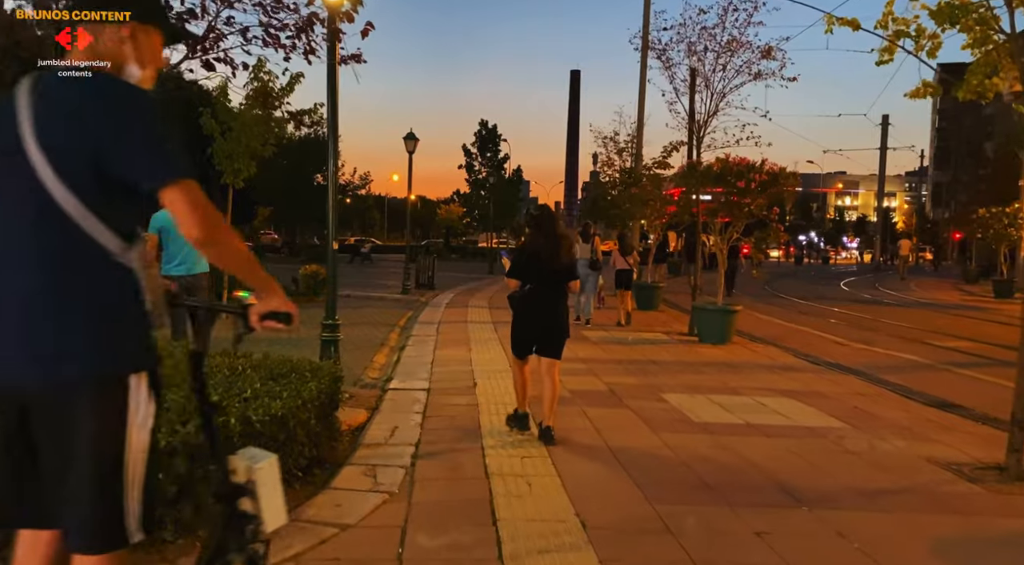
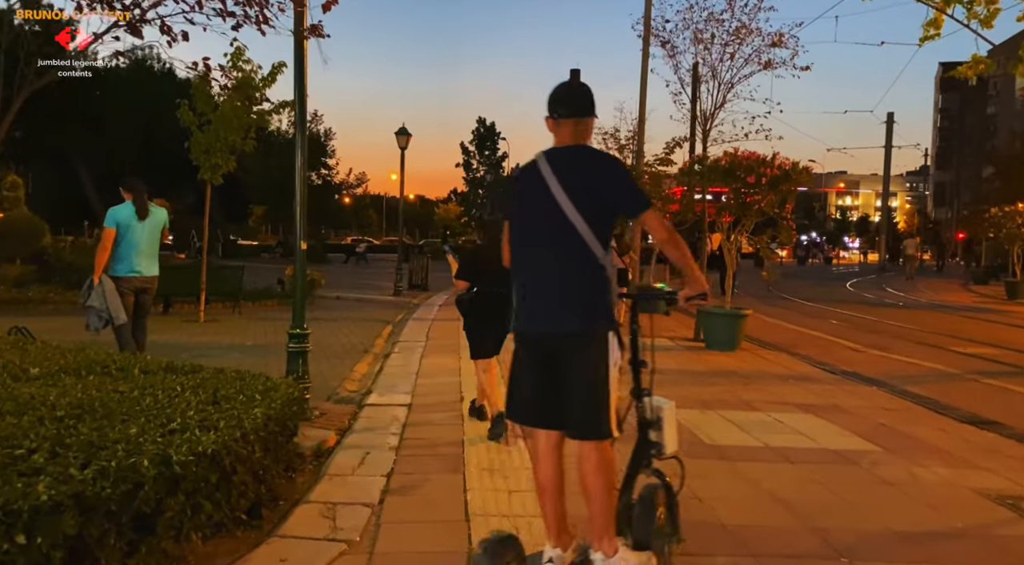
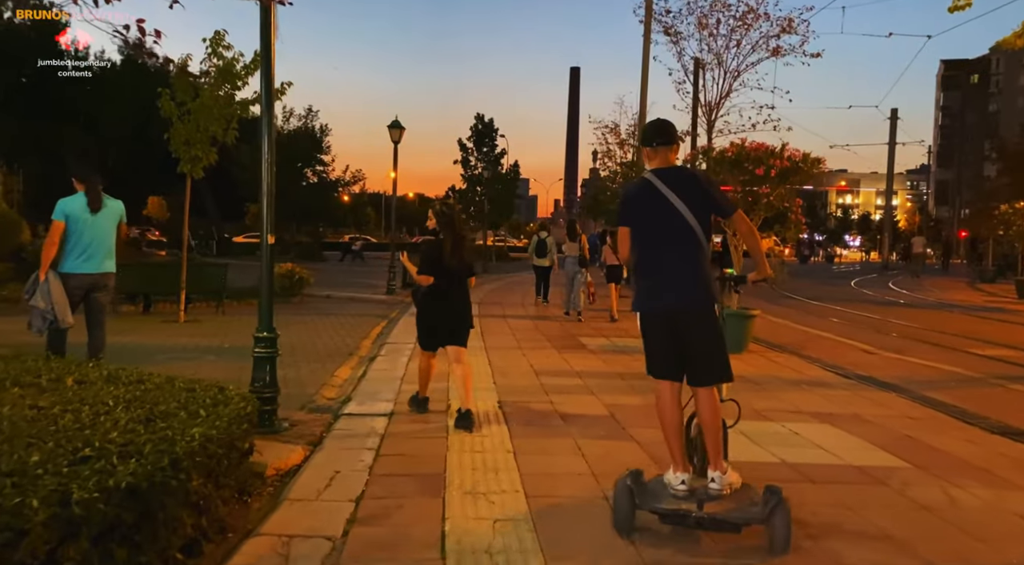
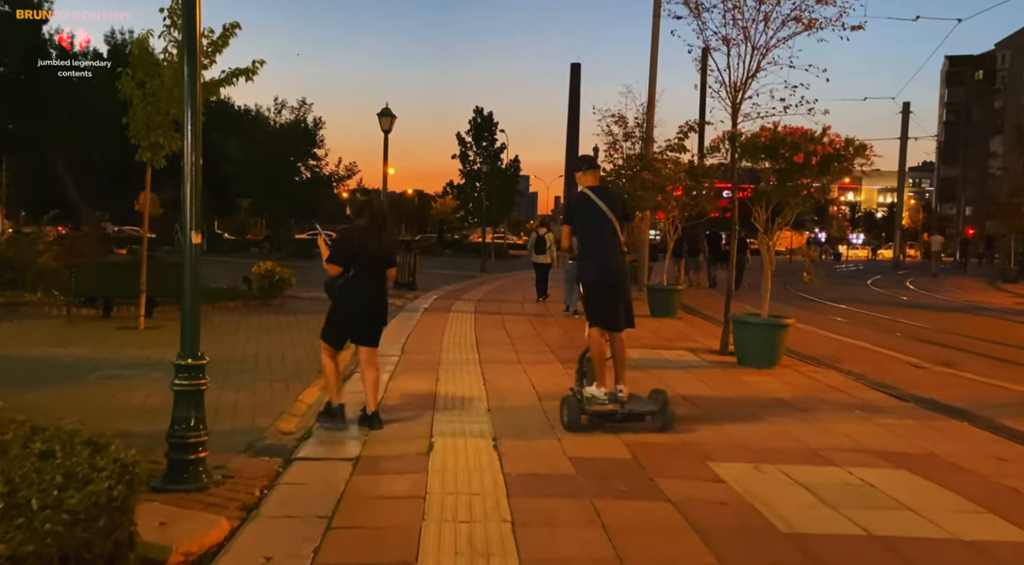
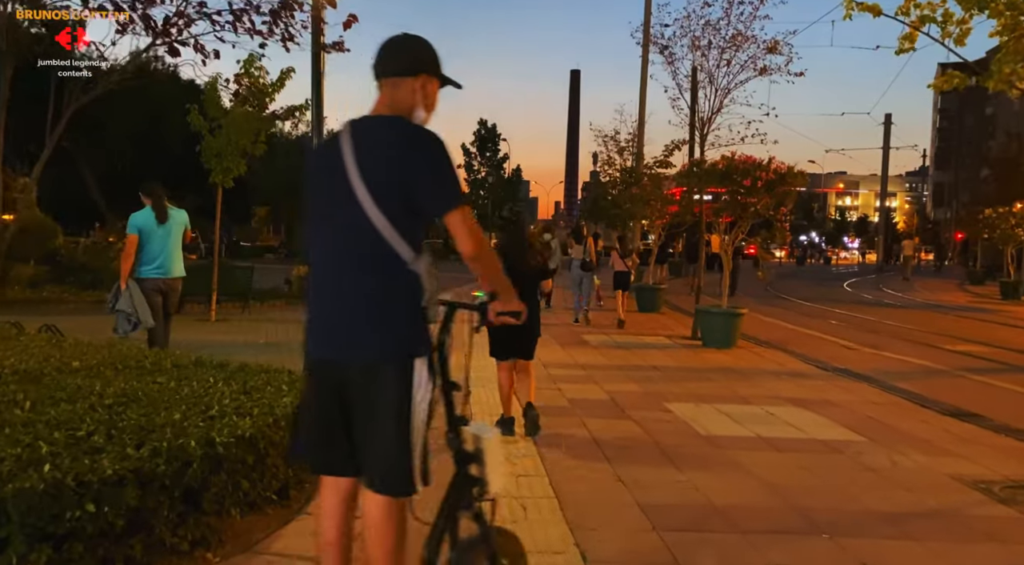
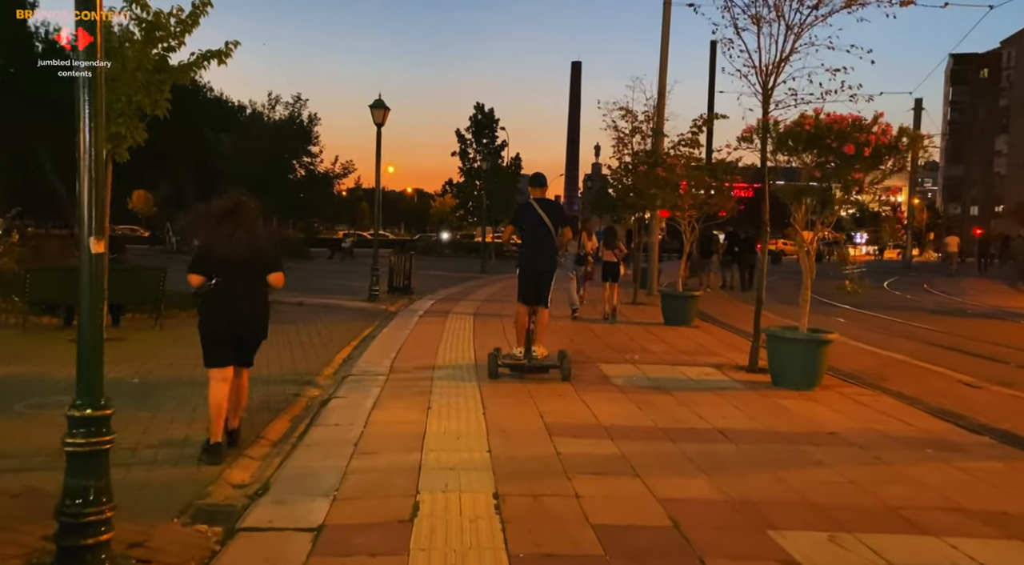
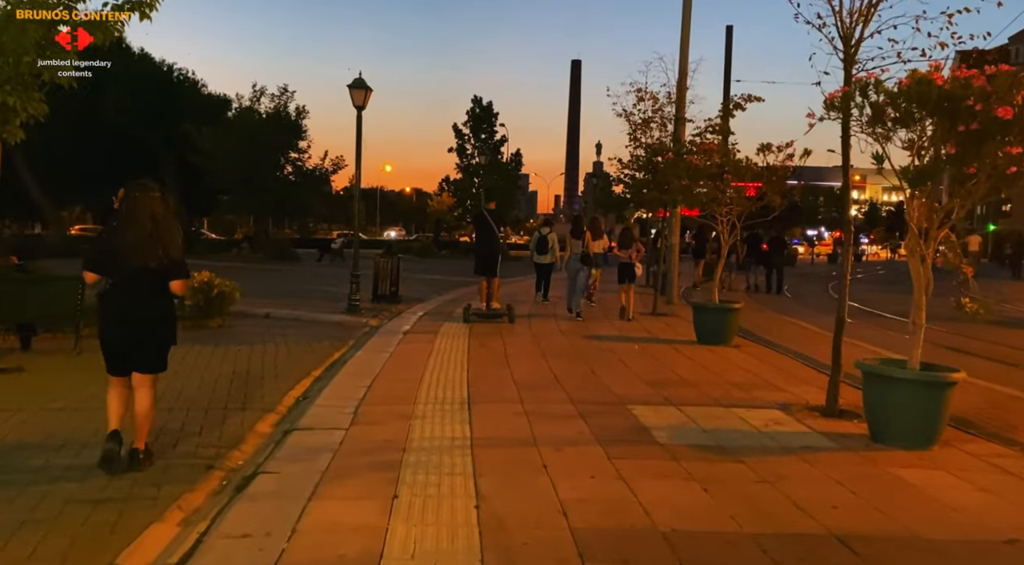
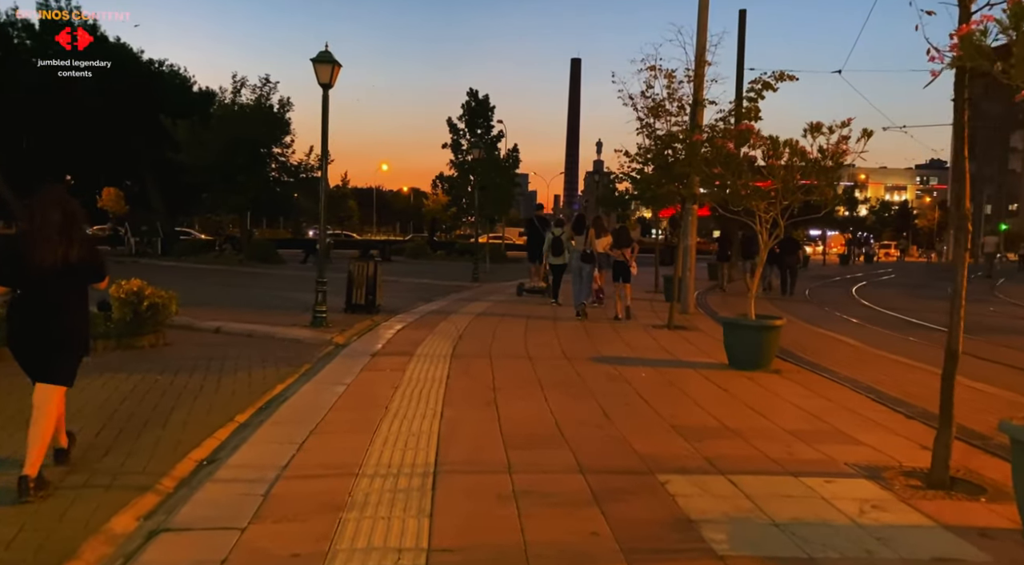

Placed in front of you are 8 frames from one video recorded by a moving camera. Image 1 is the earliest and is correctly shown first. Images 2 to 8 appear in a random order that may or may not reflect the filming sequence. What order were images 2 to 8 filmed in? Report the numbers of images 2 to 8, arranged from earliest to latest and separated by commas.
5, 2, 3, 4, 6, 7, 8
